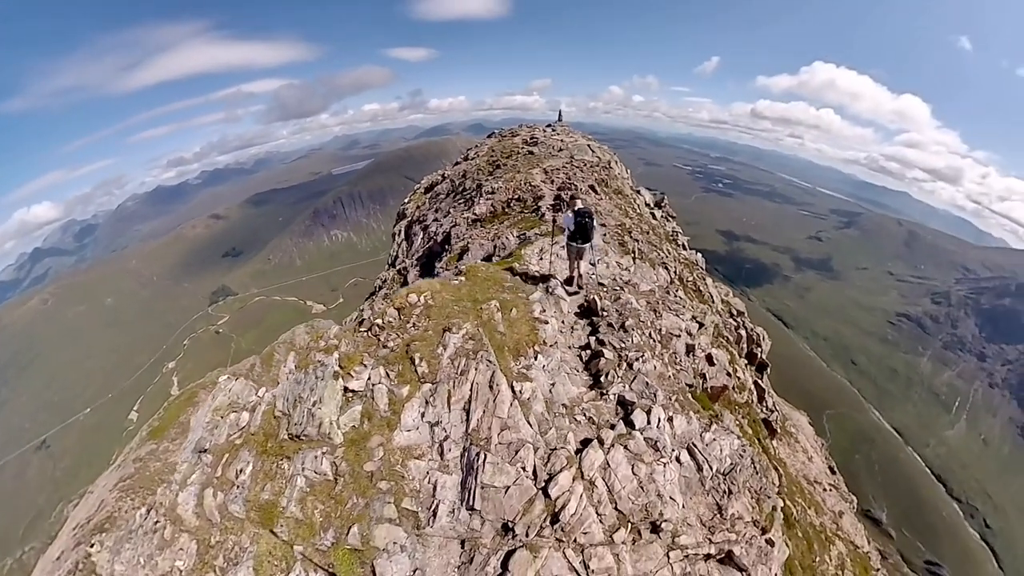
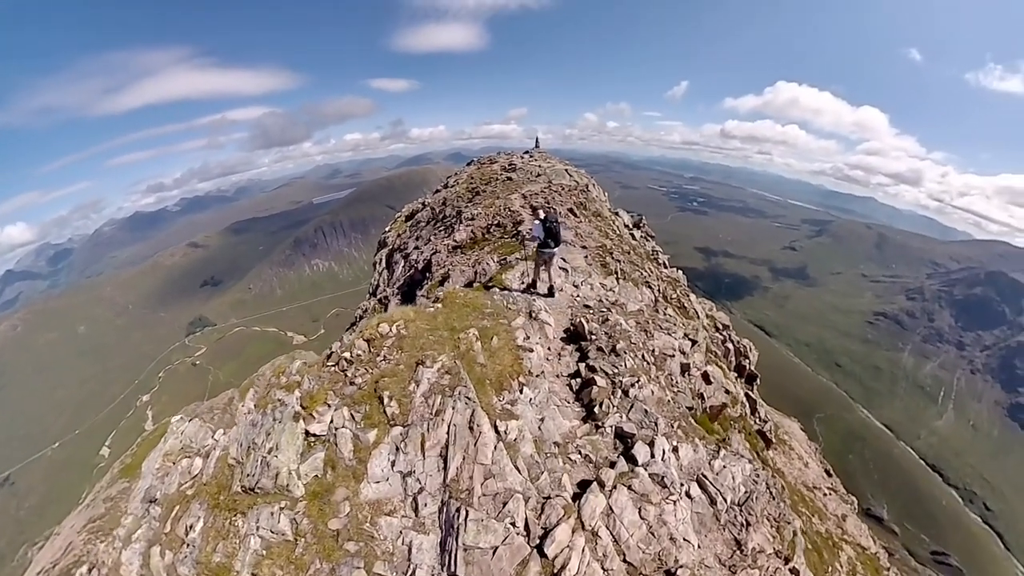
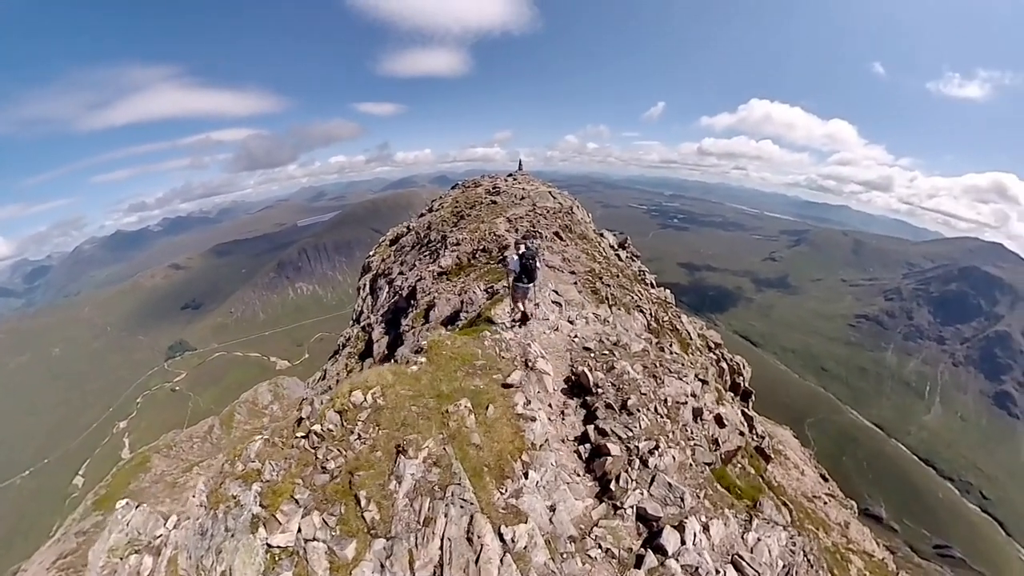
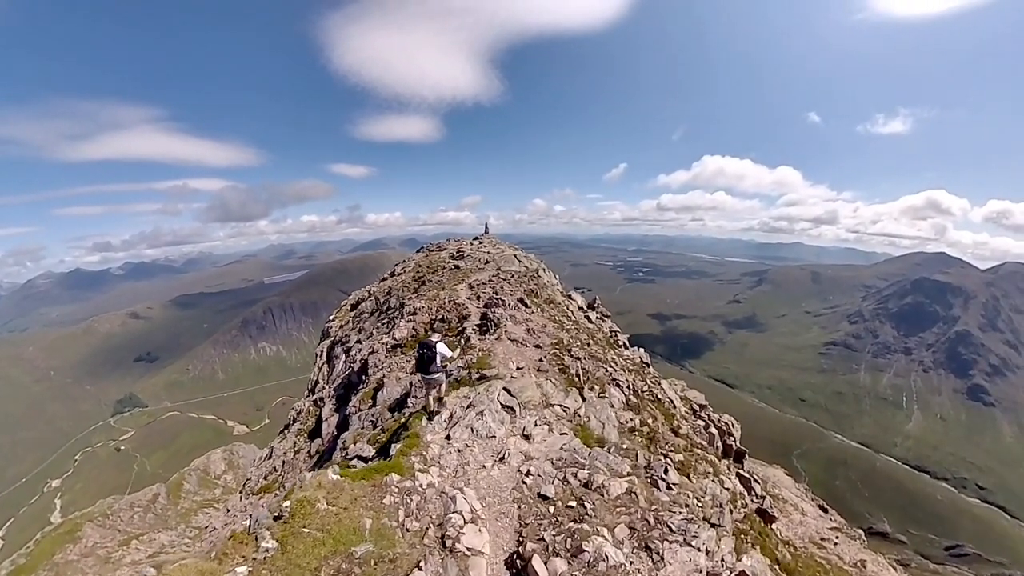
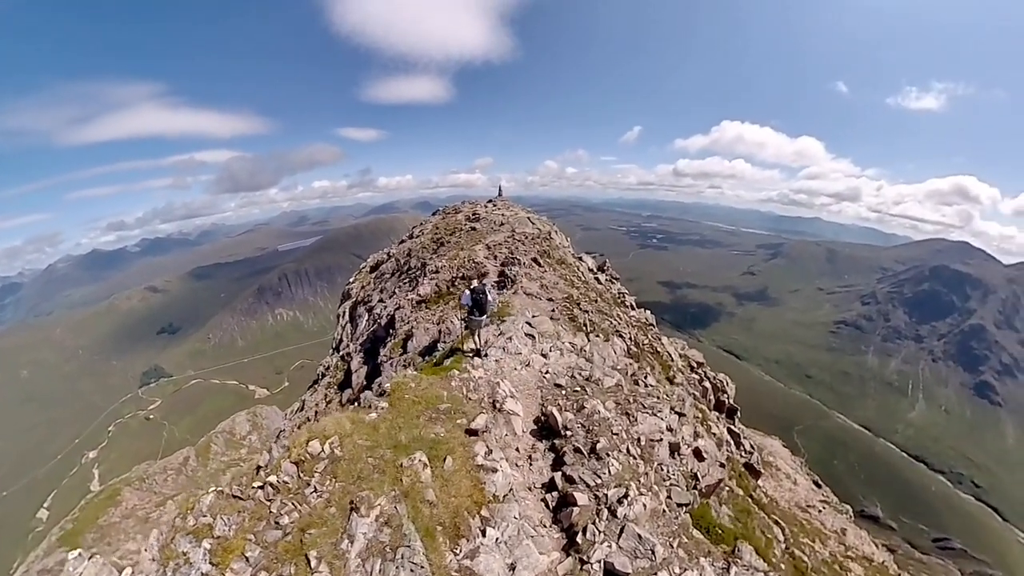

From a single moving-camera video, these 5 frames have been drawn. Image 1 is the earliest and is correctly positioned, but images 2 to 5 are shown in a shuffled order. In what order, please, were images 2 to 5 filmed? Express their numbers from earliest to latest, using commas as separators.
2, 3, 5, 4
